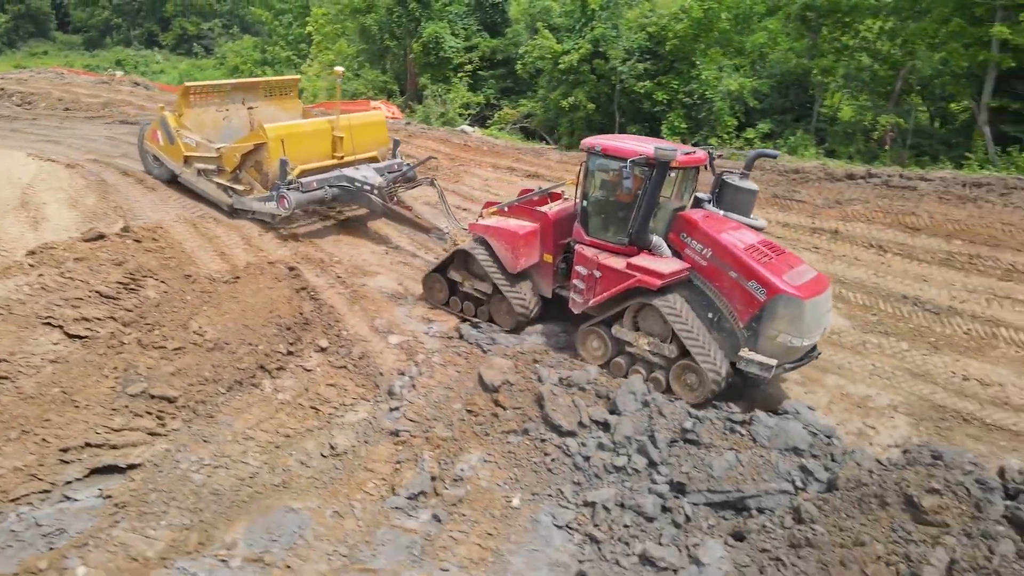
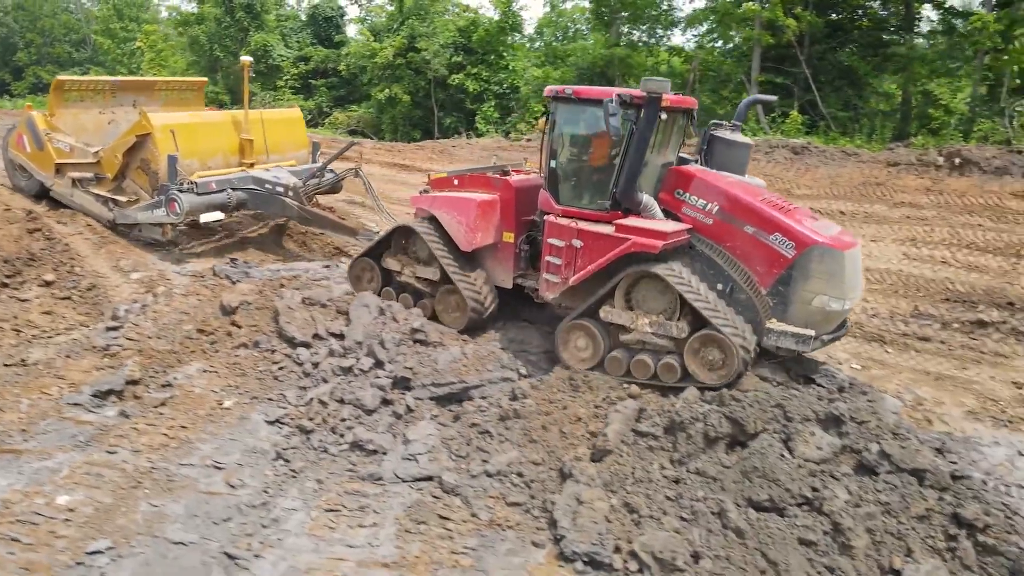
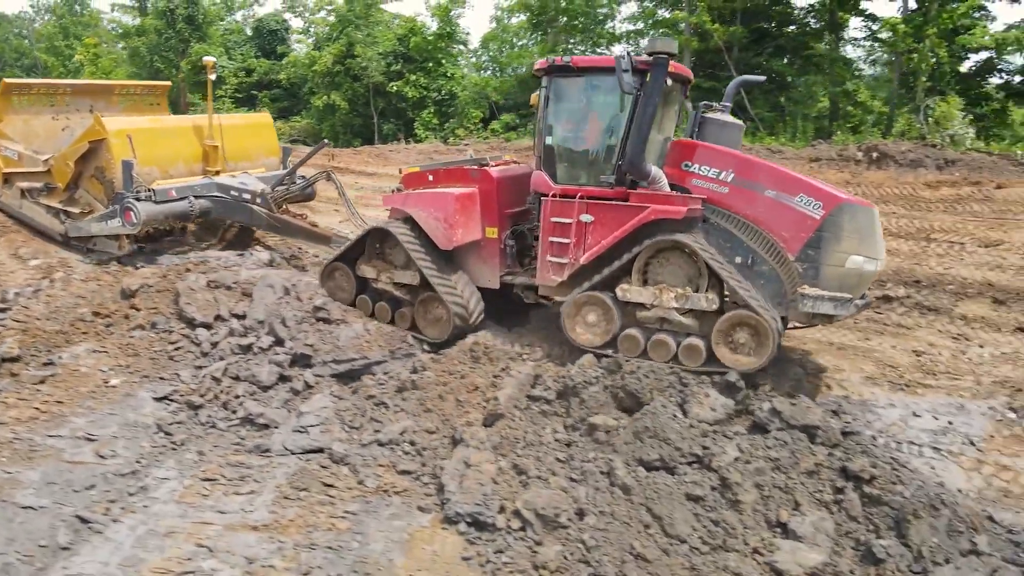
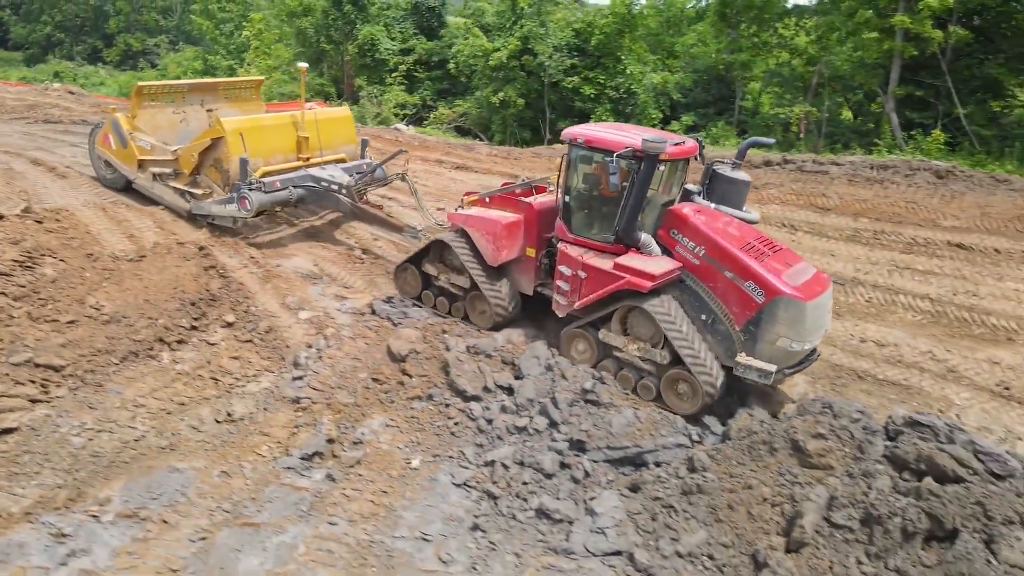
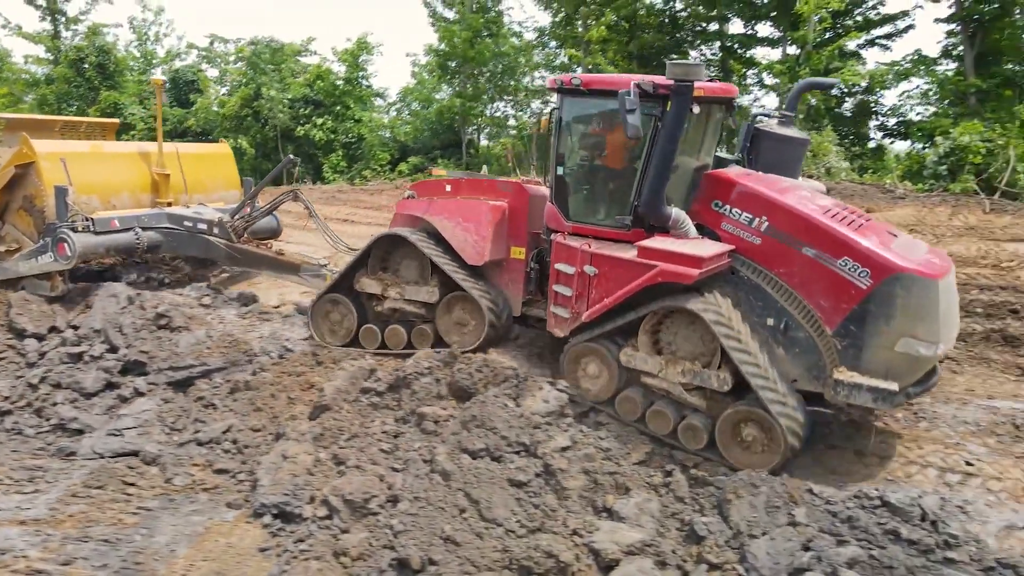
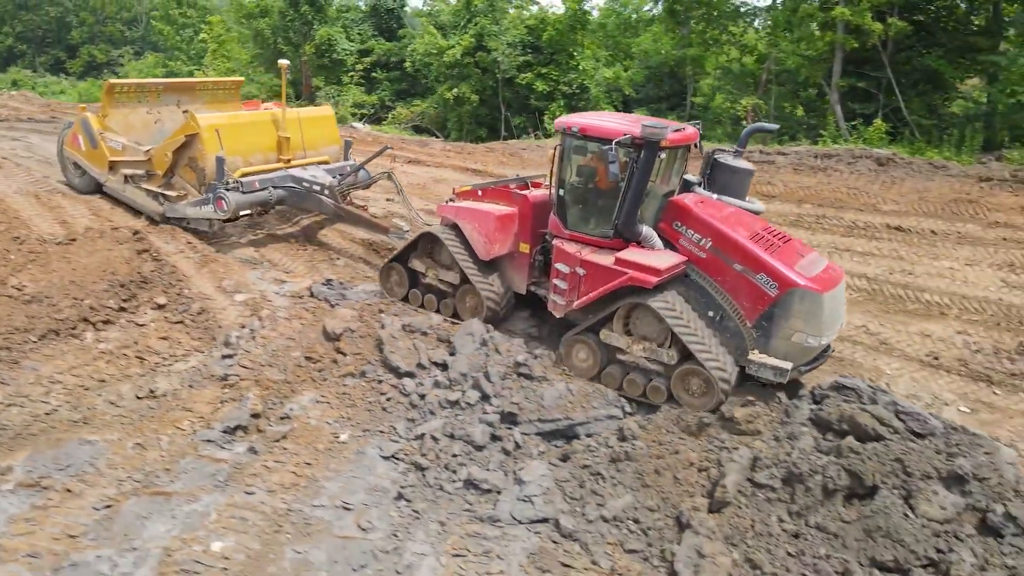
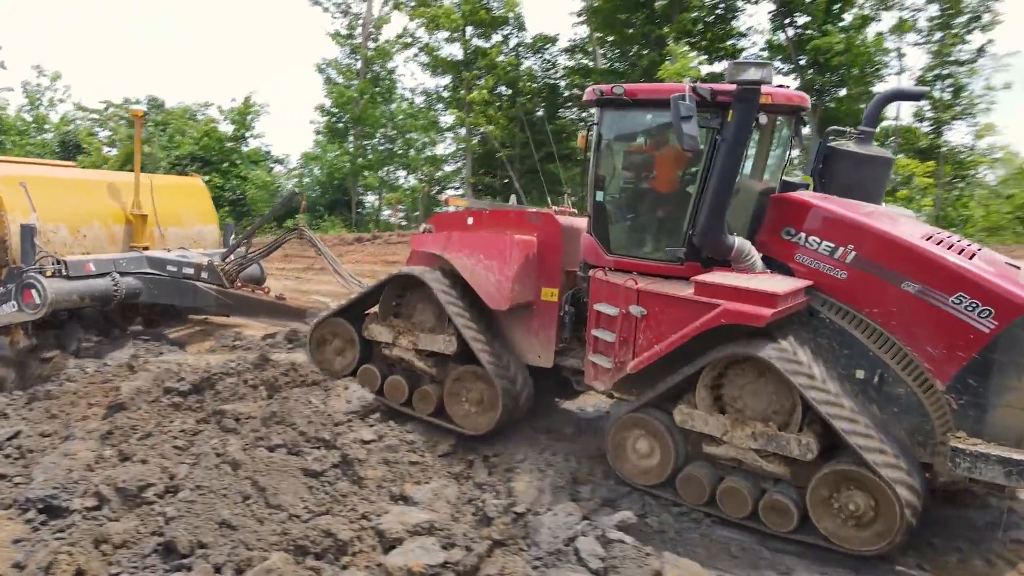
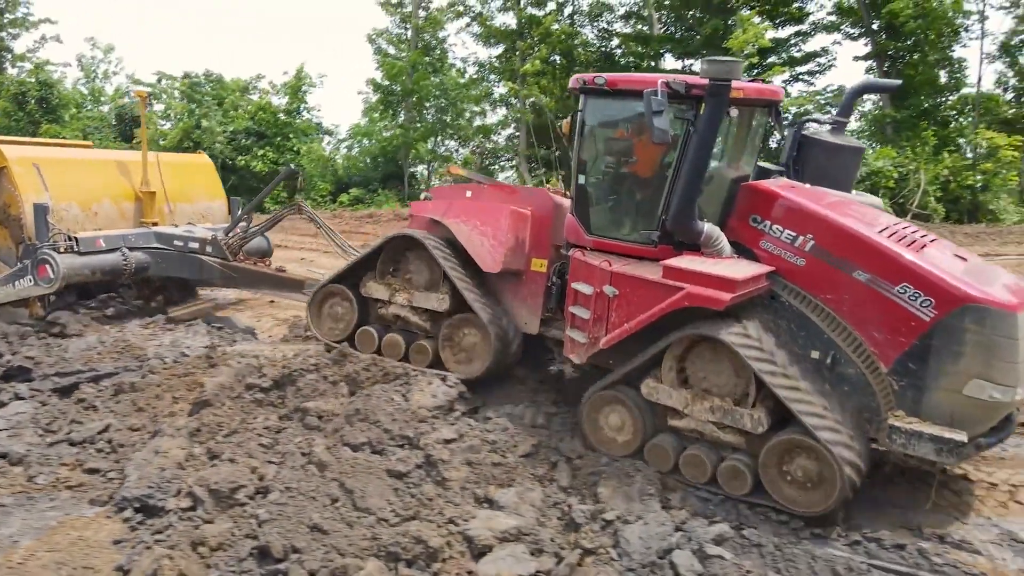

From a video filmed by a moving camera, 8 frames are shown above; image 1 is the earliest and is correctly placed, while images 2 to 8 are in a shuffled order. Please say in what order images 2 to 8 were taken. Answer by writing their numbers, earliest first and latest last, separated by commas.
4, 6, 2, 3, 5, 8, 7
